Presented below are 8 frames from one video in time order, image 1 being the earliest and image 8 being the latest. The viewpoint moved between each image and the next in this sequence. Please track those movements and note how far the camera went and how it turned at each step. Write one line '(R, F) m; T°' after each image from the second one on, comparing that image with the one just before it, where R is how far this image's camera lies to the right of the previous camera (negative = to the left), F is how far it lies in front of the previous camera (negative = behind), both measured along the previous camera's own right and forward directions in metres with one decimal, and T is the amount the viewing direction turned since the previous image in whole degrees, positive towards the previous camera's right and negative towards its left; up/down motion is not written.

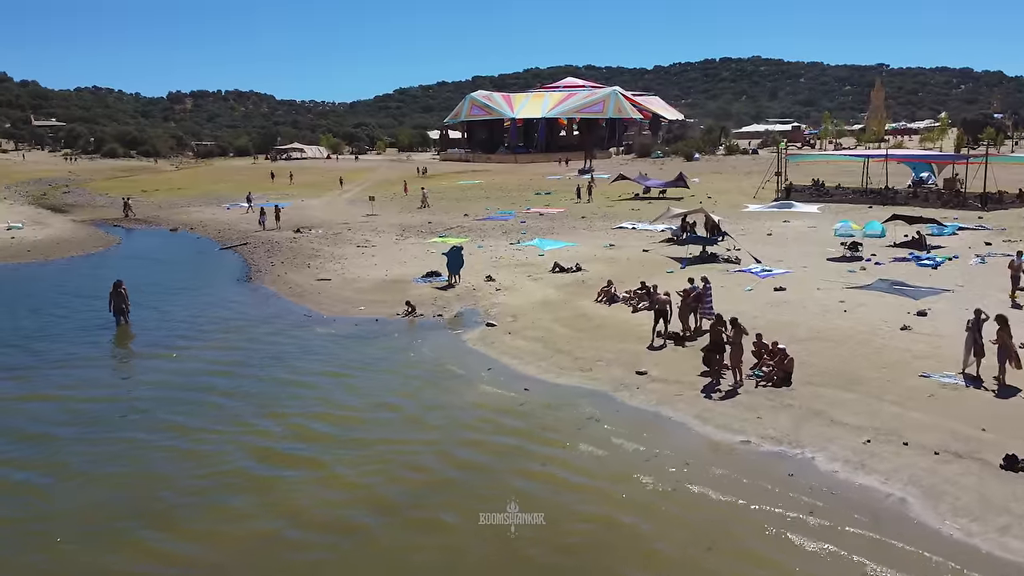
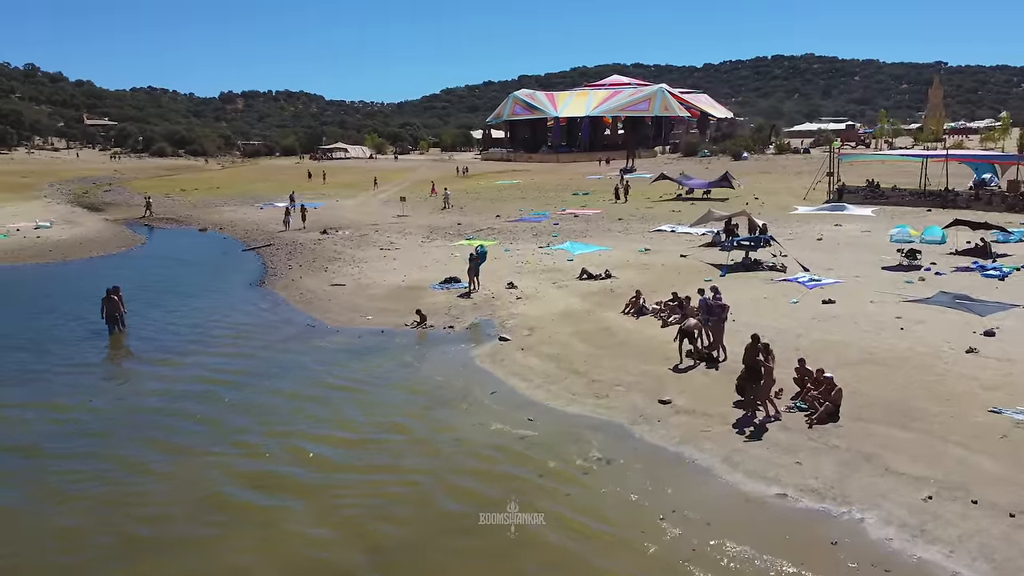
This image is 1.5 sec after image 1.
(+0.5, +1.3) m; -3°
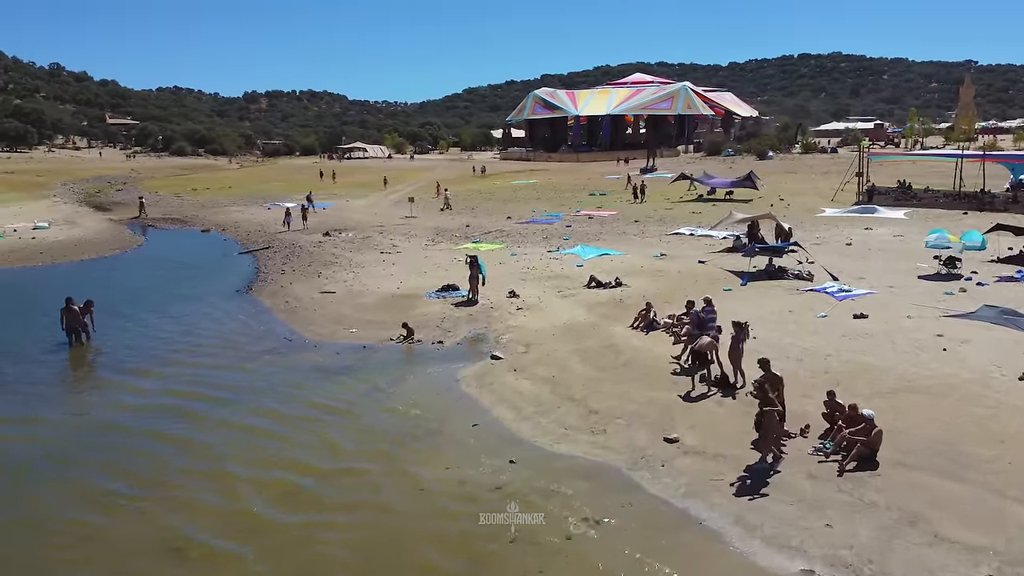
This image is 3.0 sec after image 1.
(+0.5, +1.4) m; -2°
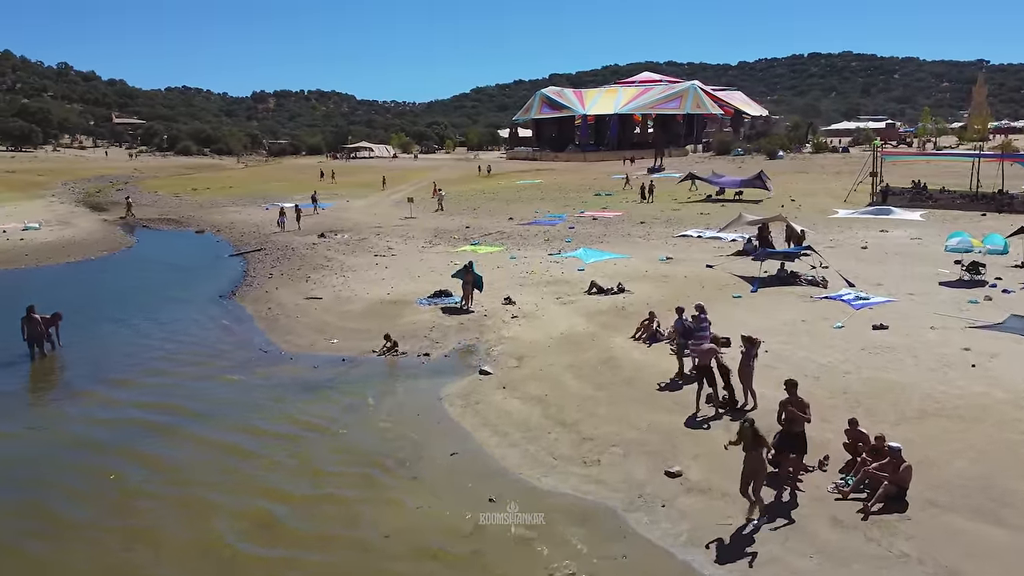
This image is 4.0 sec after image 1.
(+0.3, +1.0) m; -1°
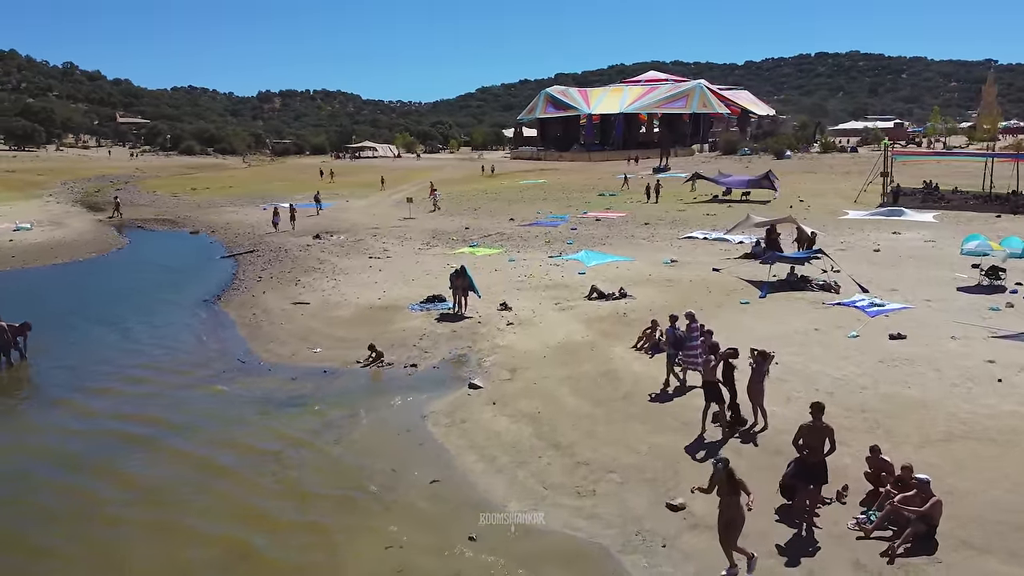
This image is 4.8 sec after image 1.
(+0.2, +0.8) m; 0°
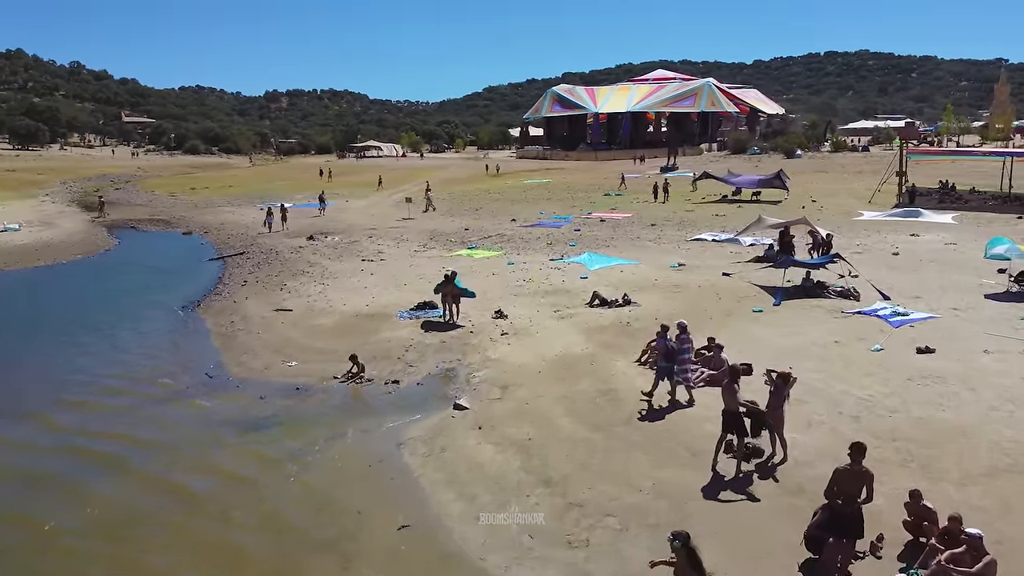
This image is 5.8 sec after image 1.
(+0.2, +1.0) m; -1°
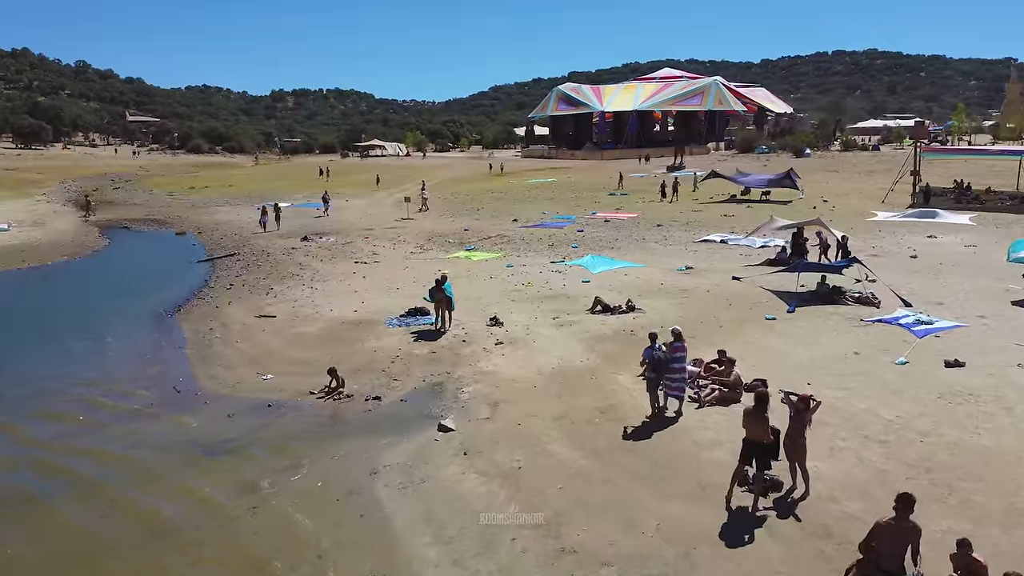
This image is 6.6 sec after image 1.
(+0.2, +0.9) m; 0°
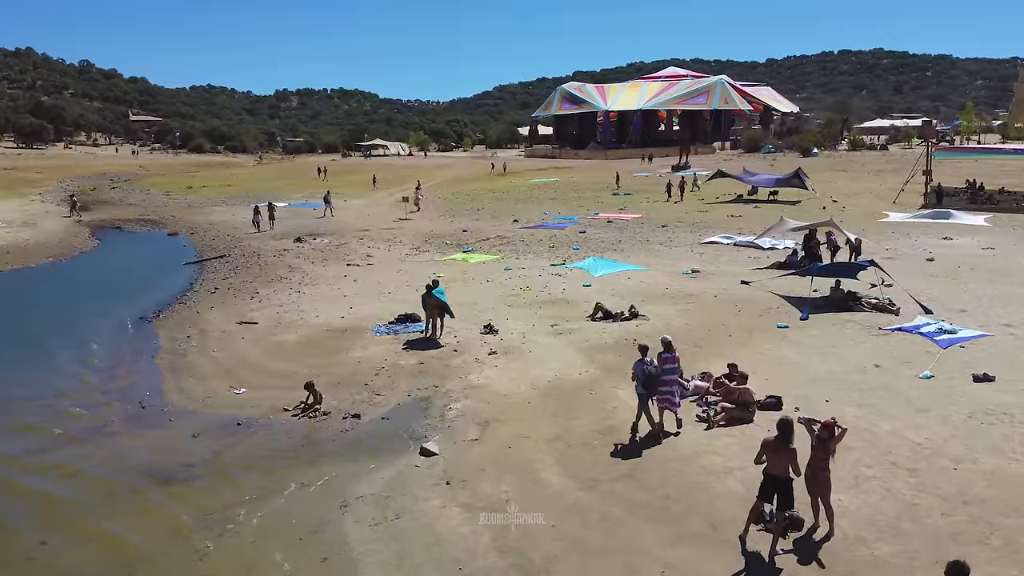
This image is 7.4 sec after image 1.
(+0.2, +0.8) m; 0°
